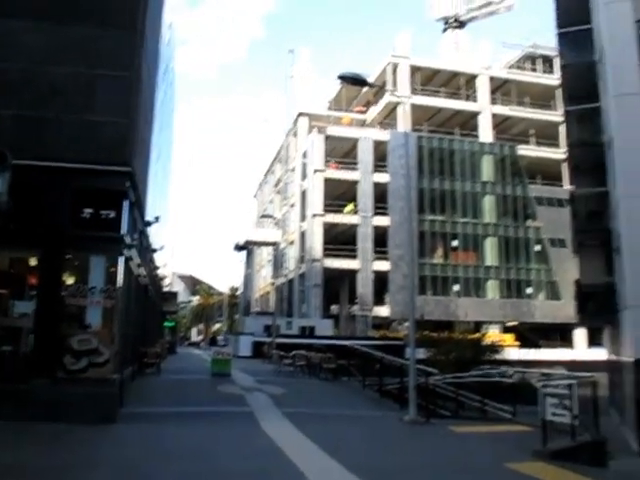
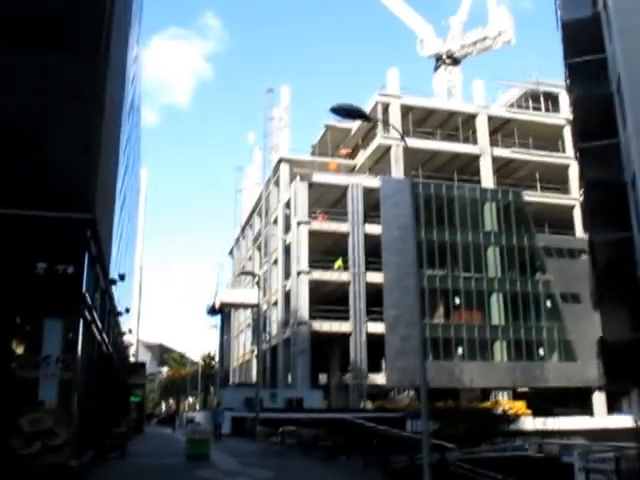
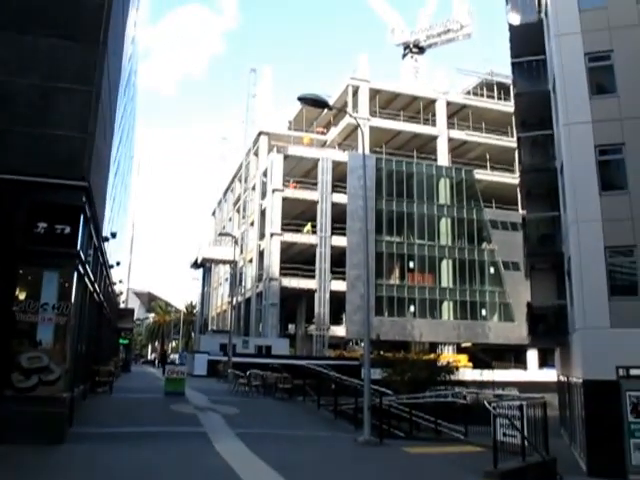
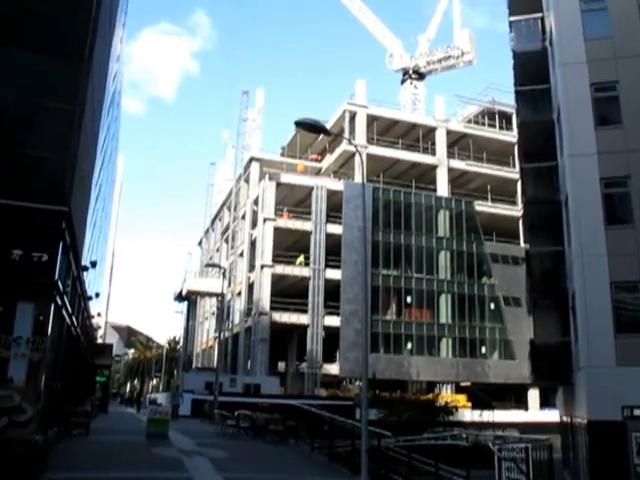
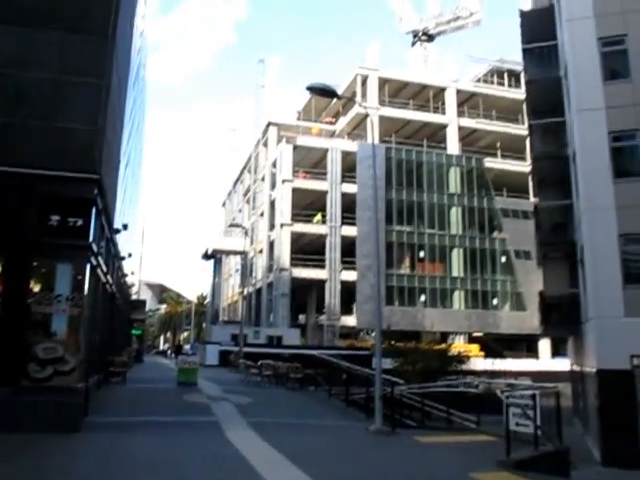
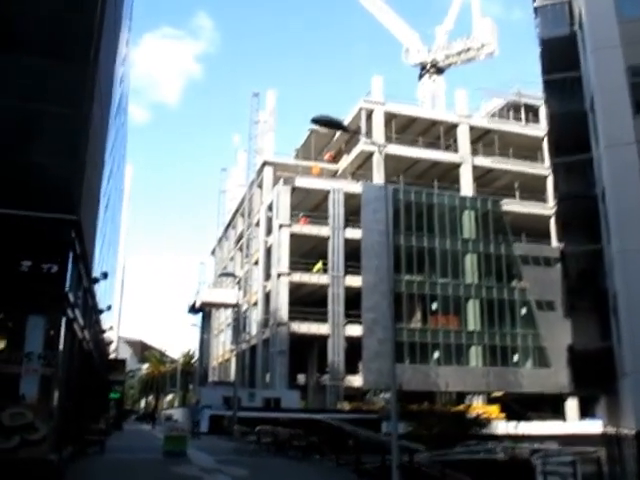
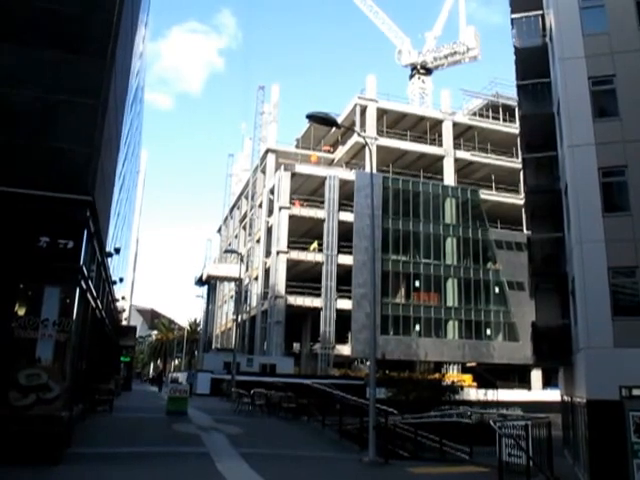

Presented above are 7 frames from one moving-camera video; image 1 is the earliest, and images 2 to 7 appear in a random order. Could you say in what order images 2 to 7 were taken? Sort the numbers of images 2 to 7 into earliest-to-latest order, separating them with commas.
5, 3, 7, 4, 6, 2
